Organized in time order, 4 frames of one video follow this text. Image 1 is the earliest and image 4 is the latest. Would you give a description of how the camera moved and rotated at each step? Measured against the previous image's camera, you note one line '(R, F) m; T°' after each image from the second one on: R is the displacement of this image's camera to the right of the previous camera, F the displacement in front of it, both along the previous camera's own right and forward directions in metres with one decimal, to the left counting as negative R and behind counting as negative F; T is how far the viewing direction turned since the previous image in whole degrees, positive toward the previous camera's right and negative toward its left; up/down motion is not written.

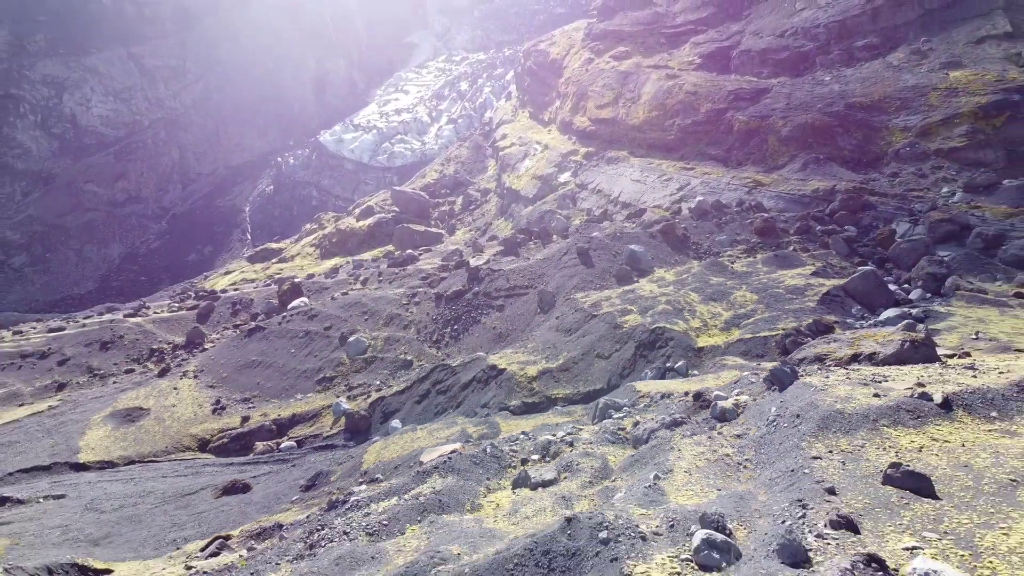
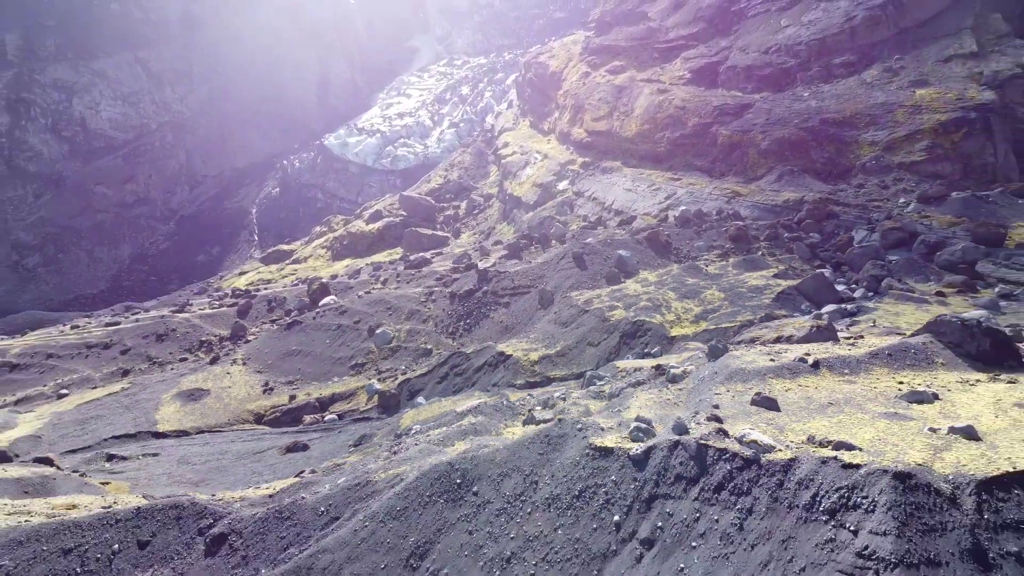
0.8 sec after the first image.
(-0.1, -3.0) m; 0°
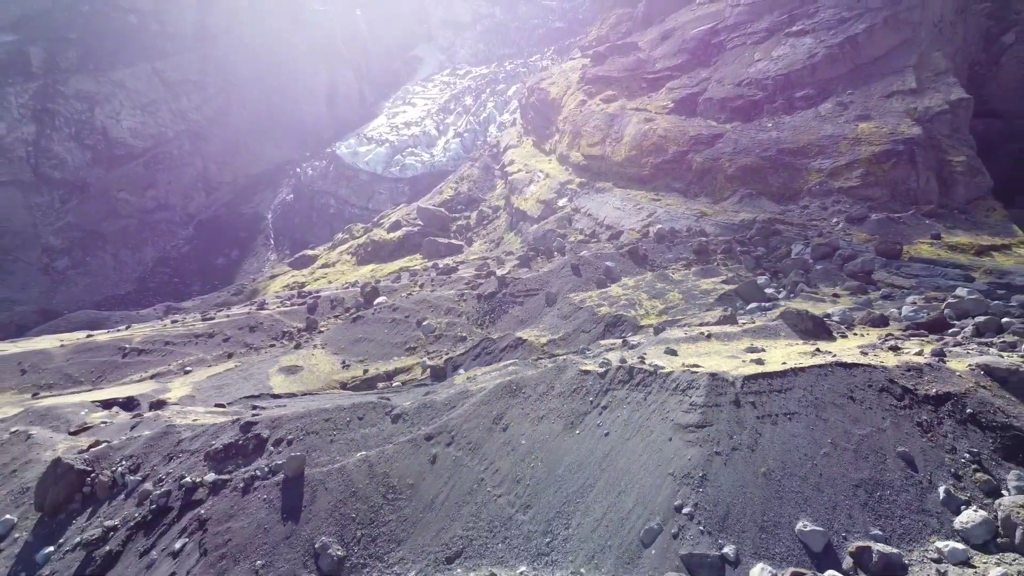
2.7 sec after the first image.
(-0.5, -6.9) m; 0°
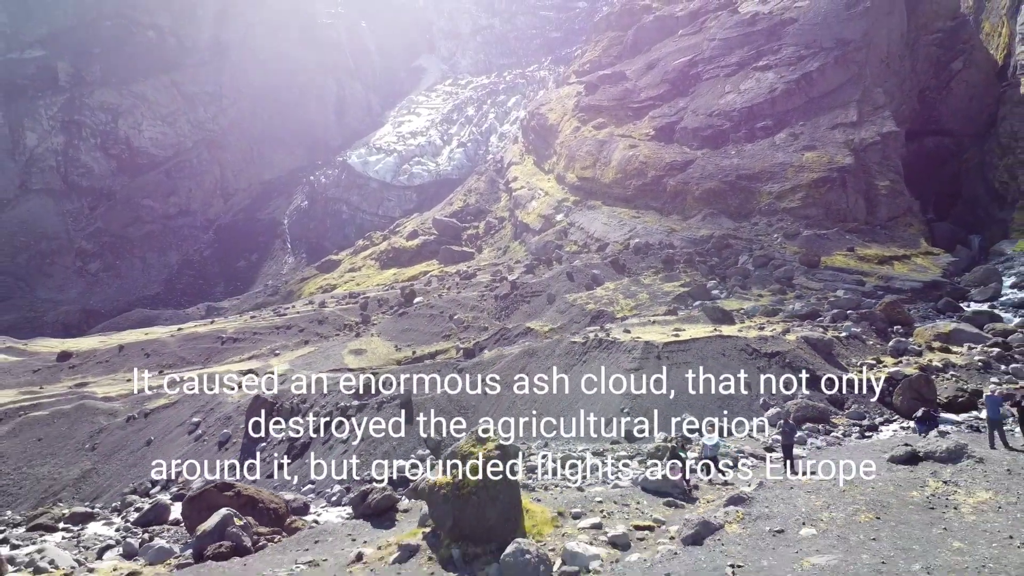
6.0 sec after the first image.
(-0.6, -9.0) m; 0°
